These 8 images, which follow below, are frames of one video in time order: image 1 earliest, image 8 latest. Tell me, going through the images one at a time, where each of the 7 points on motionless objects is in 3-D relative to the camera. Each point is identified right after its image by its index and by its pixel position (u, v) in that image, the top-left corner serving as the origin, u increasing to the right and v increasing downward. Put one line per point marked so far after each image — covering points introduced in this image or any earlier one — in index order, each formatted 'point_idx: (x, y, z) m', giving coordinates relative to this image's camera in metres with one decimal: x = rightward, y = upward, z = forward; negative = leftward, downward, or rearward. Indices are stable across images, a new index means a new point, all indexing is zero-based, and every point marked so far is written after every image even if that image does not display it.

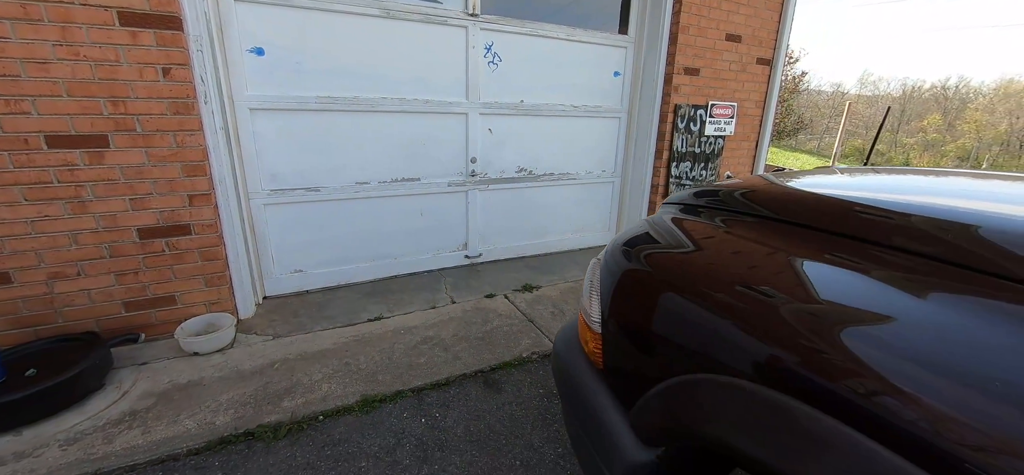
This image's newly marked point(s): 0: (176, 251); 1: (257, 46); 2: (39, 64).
0: (-1.8, -0.1, +2.2) m
1: (-1.5, +1.1, +2.4) m
2: (-2.1, +0.8, +1.8) m
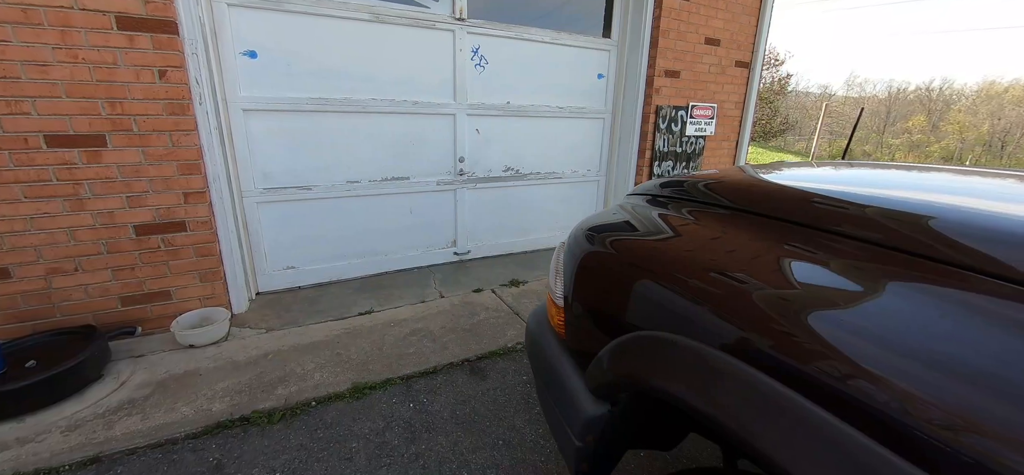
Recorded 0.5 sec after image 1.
0: (-1.9, -0.1, +2.2) m
1: (-1.6, +1.1, +2.4) m
2: (-2.2, +0.8, +1.9) m
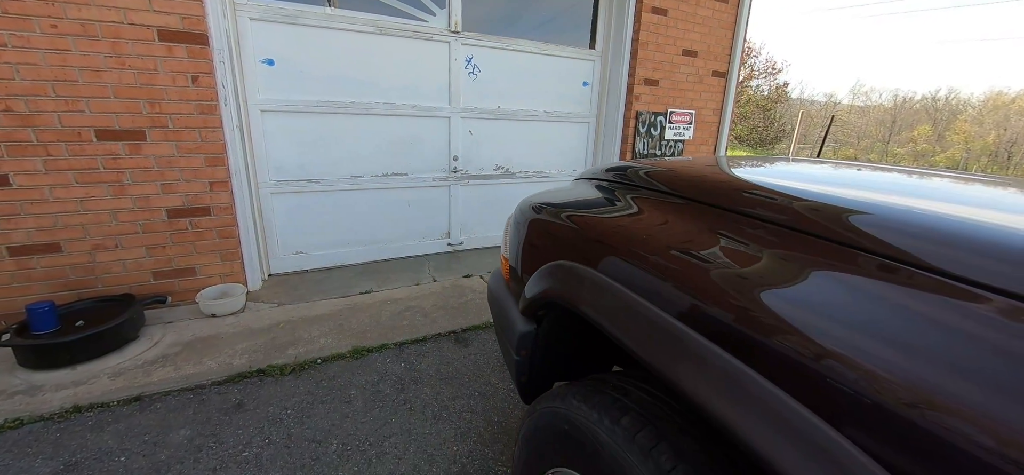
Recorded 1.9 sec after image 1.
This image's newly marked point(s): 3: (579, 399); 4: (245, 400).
0: (-2.0, +0.1, +2.6) m
1: (-1.7, +1.2, +2.8) m
2: (-2.3, +0.9, +2.2) m
3: (+0.2, -0.4, +0.9) m
4: (-1.2, -0.8, +1.9) m
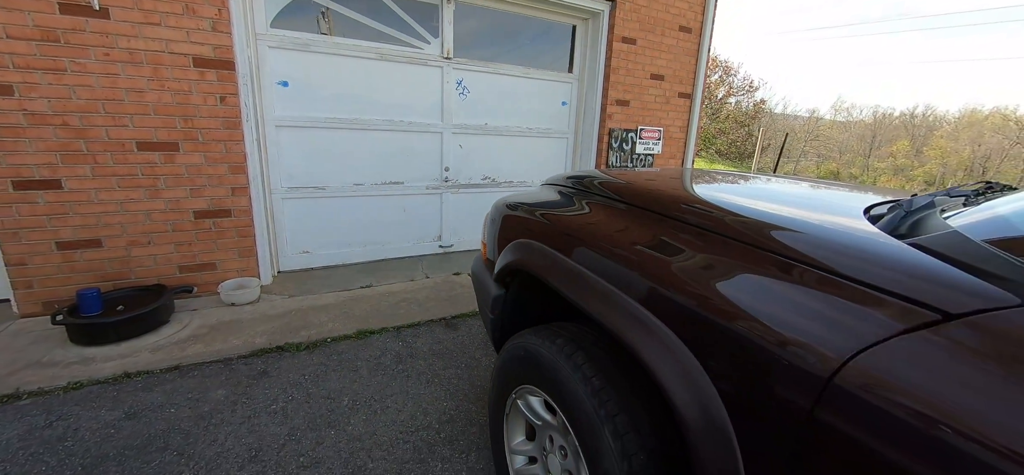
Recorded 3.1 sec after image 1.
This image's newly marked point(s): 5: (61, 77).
0: (-2.1, +0.1, +2.9) m
1: (-1.8, +1.2, +3.2) m
2: (-2.4, +0.9, +2.6) m
3: (+0.1, -0.3, +1.3) m
4: (-1.3, -0.7, +2.2) m
5: (-2.7, +1.0, +2.4) m
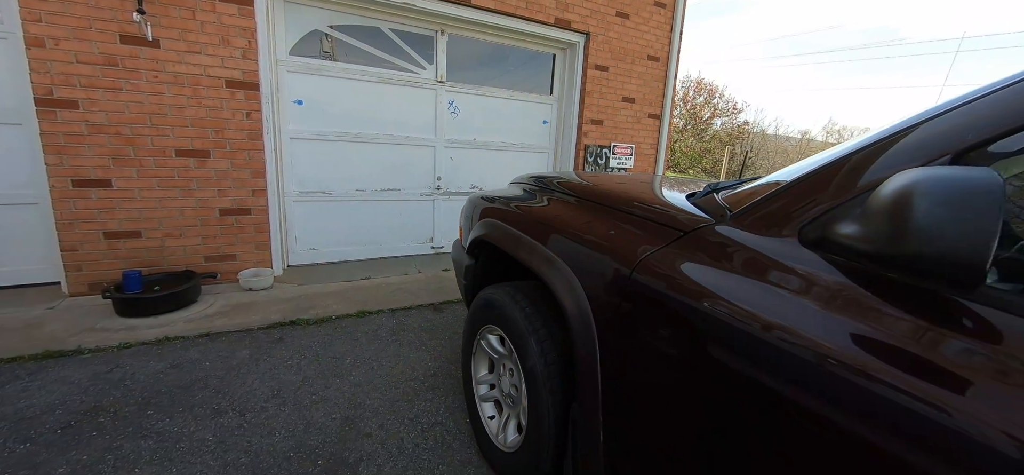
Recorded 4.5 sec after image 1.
0: (-2.3, +0.1, +3.4) m
1: (-2.0, +1.3, +3.7) m
2: (-2.5, +1.0, +3.1) m
3: (-0.1, -0.2, +1.8) m
4: (-1.5, -0.7, +2.7) m
5: (-2.9, +1.0, +2.9) m
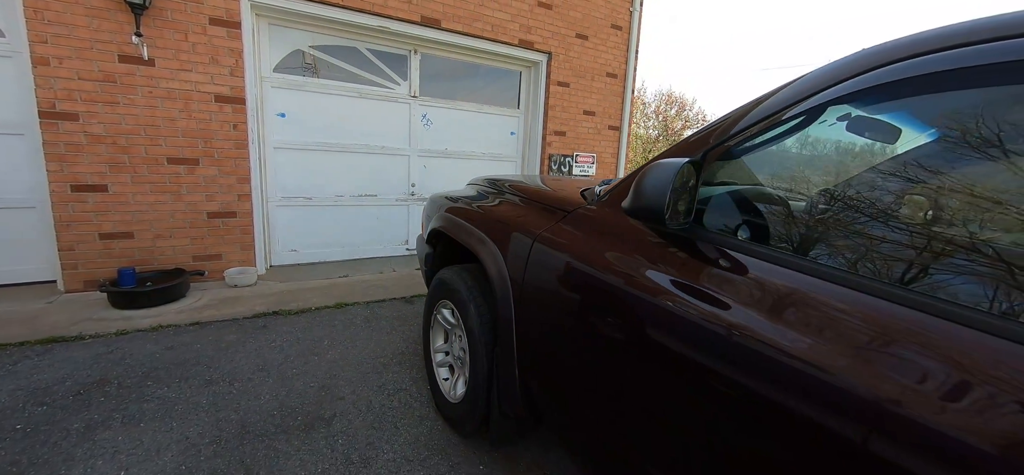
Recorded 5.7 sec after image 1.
0: (-2.6, +0.1, +3.7) m
1: (-2.3, +1.3, +4.0) m
2: (-2.9, +1.0, +3.4) m
3: (-0.3, -0.2, +2.1) m
4: (-1.8, -0.6, +3.0) m
5: (-3.2, +1.0, +3.2) m
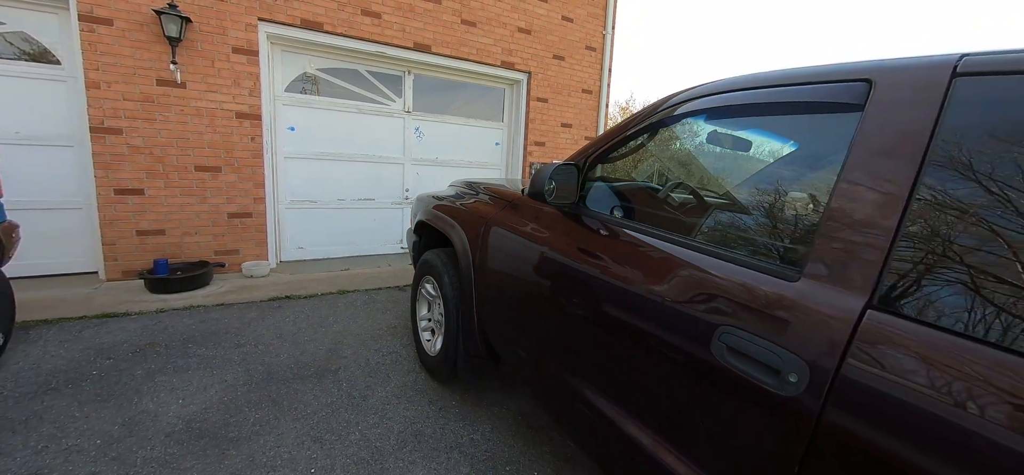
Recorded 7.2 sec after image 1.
0: (-2.8, +0.1, +4.3) m
1: (-2.5, +1.3, +4.6) m
2: (-3.1, +1.0, +4.0) m
3: (-0.5, -0.1, +2.7) m
4: (-2.0, -0.6, +3.5) m
5: (-3.4, +1.1, +3.8) m
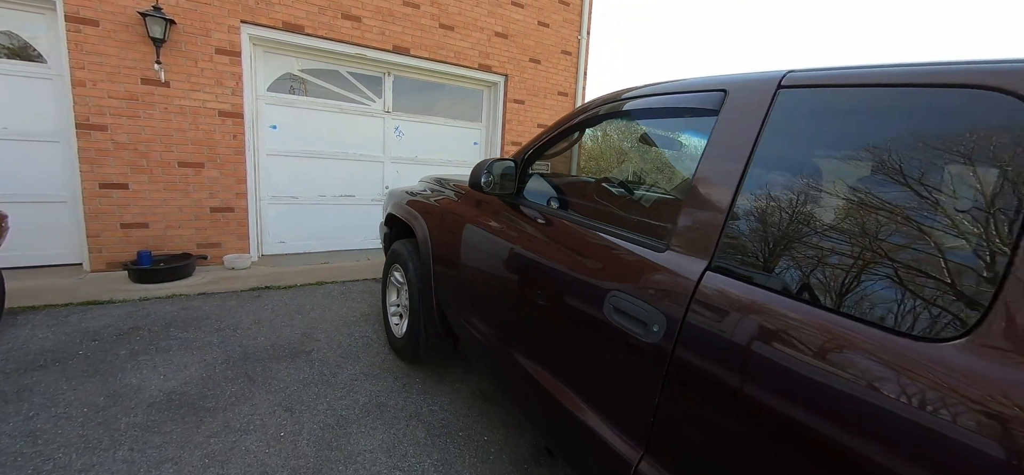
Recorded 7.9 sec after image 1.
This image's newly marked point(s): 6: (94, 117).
0: (-3.1, +0.2, +4.4) m
1: (-2.8, +1.3, +4.8) m
2: (-3.4, +1.1, +4.1) m
3: (-0.8, 0.0, +2.9) m
4: (-2.3, -0.5, +3.7) m
5: (-3.7, +1.1, +4.0) m
6: (-4.0, +1.1, +3.8) m
